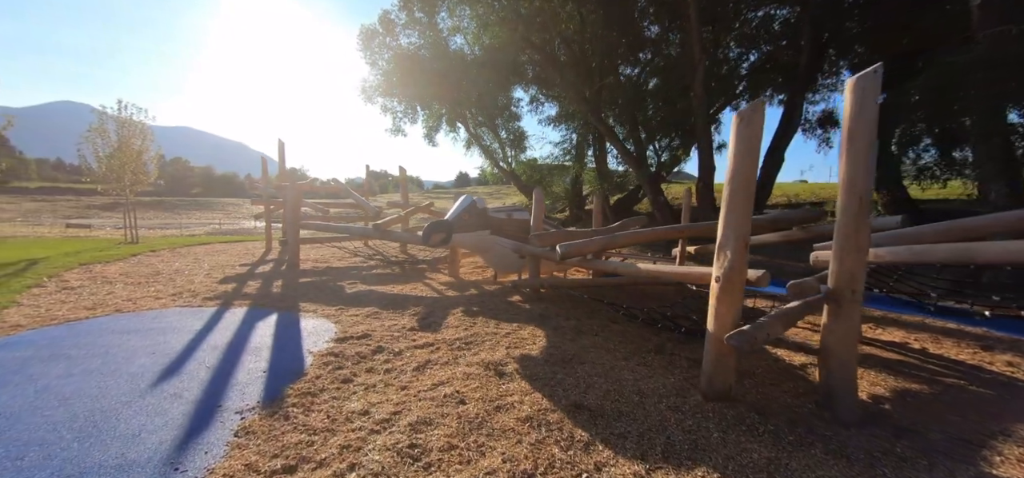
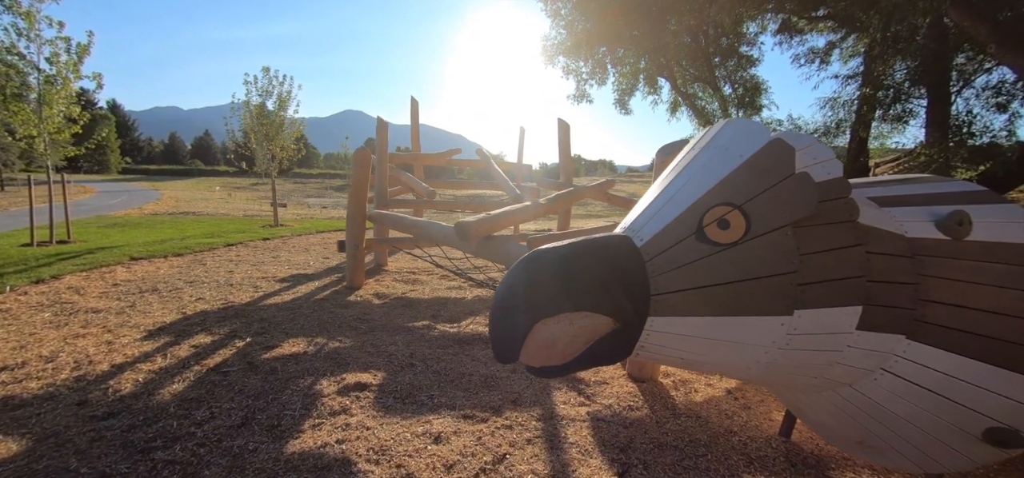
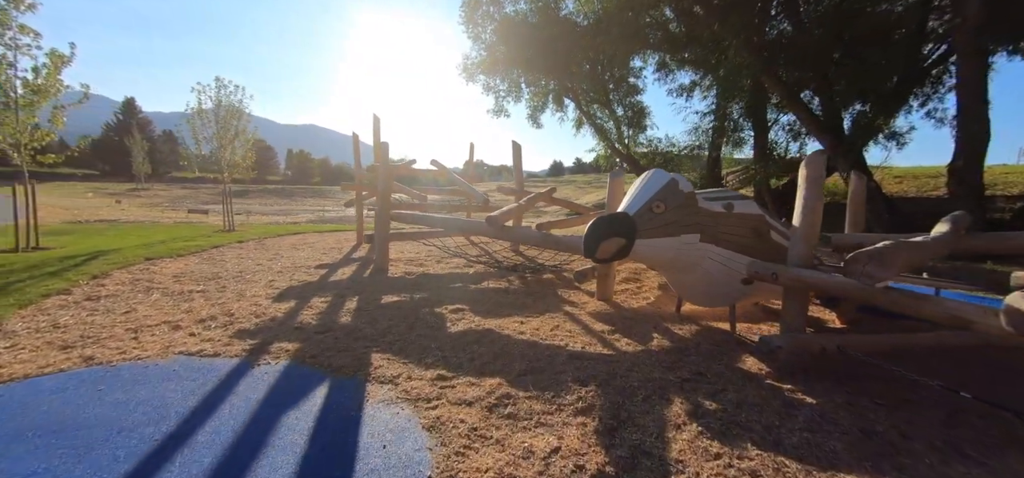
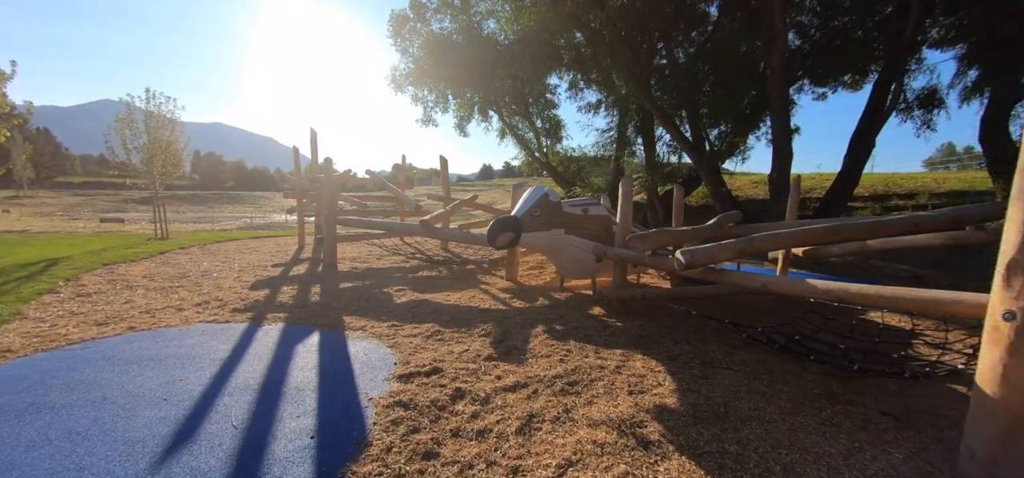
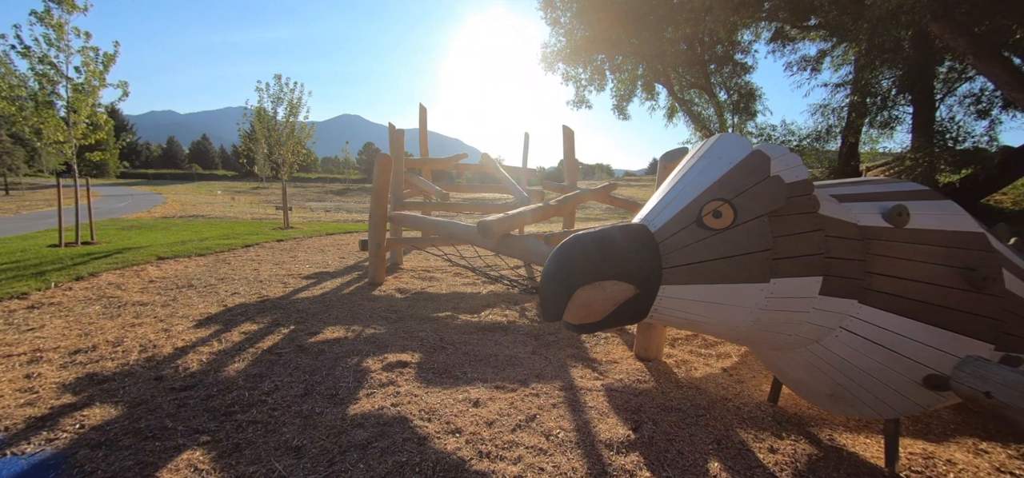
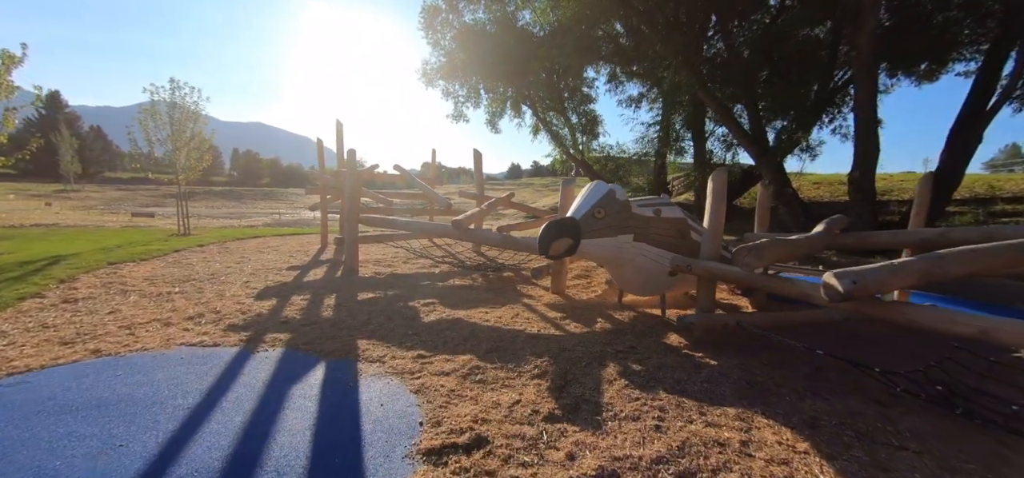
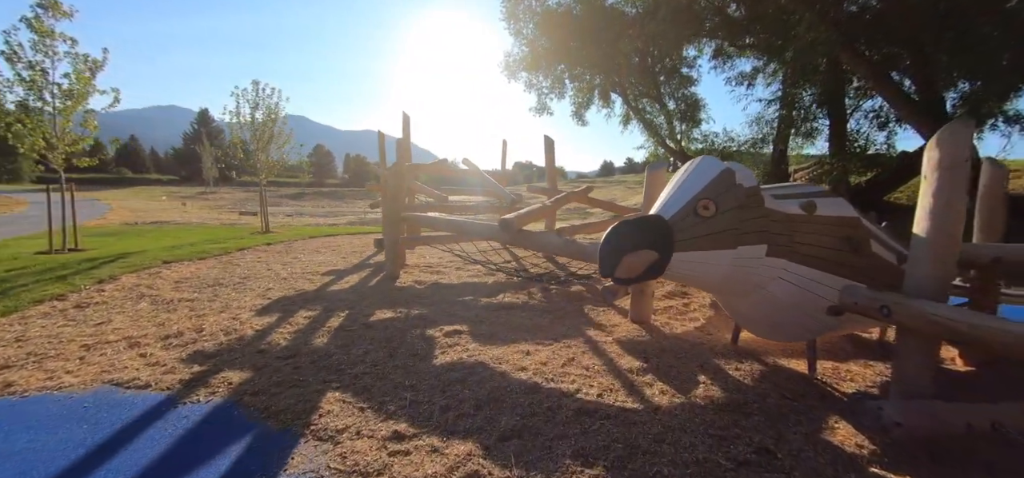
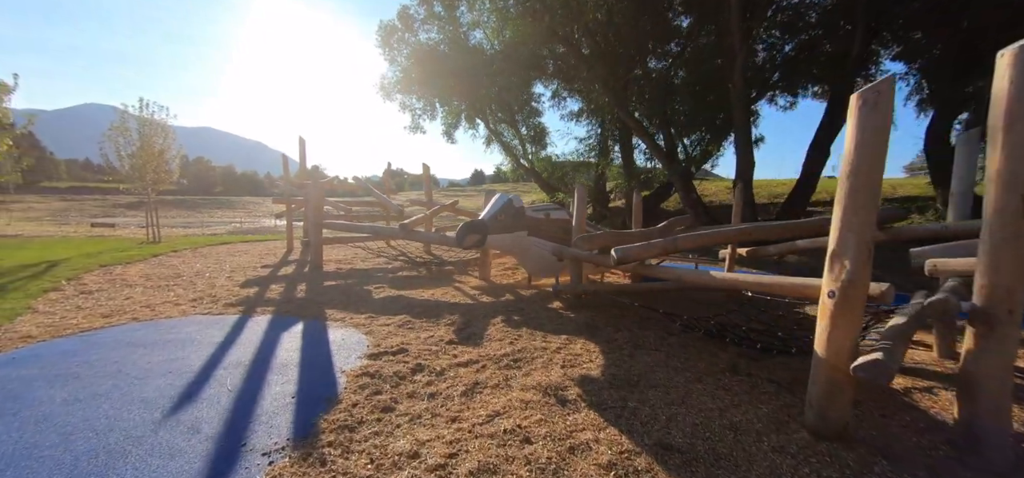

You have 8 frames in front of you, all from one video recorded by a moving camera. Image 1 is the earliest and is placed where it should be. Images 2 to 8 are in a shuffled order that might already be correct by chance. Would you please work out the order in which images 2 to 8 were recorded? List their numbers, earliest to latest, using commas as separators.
8, 4, 6, 3, 7, 5, 2
